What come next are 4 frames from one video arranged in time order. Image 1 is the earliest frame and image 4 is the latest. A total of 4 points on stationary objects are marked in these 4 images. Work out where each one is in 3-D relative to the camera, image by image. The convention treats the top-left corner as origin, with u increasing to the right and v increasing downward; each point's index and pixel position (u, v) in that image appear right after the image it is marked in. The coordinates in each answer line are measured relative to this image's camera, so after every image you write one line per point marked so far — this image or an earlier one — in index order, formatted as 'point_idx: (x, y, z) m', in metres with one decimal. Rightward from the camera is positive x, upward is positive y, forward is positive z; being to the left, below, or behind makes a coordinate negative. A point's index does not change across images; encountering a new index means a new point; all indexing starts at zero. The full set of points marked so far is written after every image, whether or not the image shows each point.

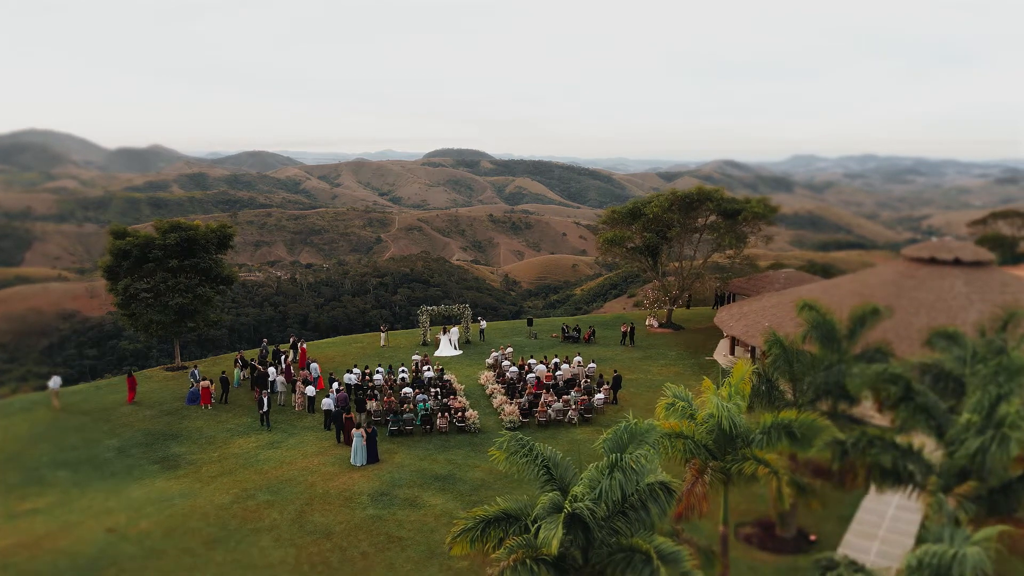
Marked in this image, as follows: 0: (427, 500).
0: (-2.5, -6.3, +16.7) m
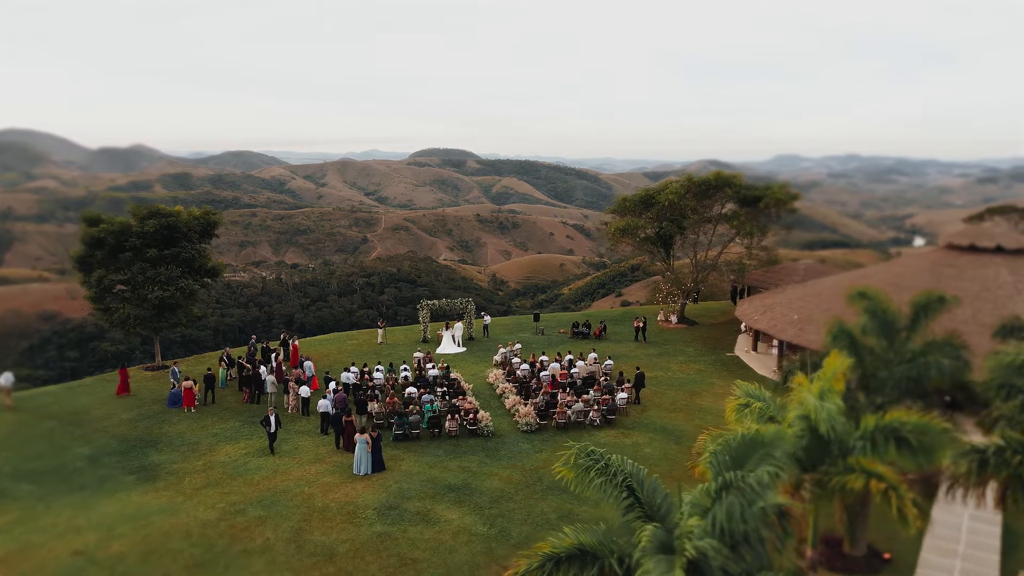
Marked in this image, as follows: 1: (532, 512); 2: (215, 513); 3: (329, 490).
0: (-1.8, -5.9, +14.8) m
1: (+0.5, -5.9, +14.8) m
2: (-8.1, -6.1, +15.4) m
3: (-5.3, -5.8, +16.3) m
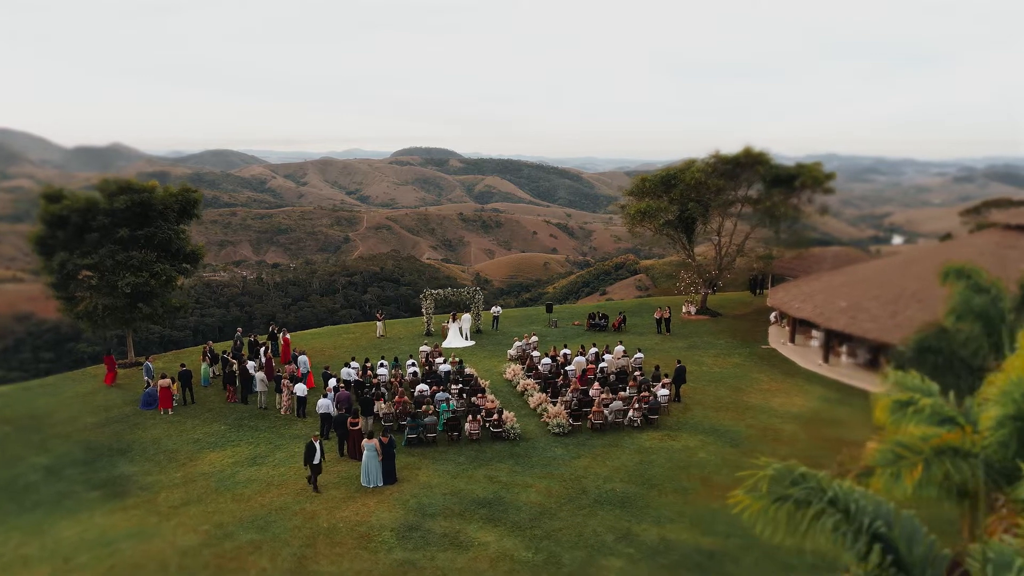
0: (-0.8, -5.4, +12.3) m
1: (+1.6, -5.4, +12.4) m
2: (-7.0, -5.6, +12.7) m
3: (-4.3, -5.3, +13.7) m
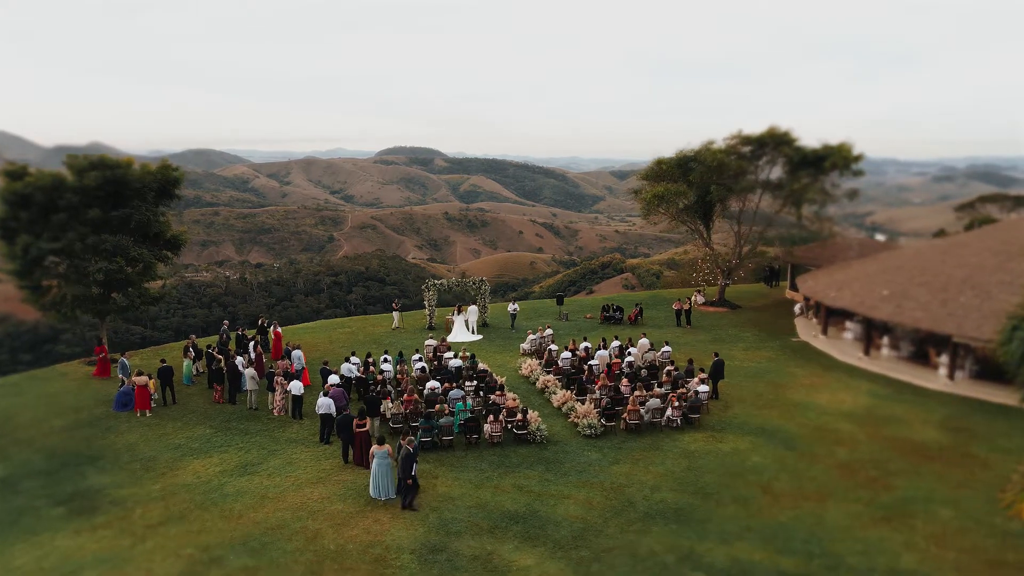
0: (0.0, -5.0, +10.4) m
1: (+2.4, -4.9, +10.6) m
2: (-6.3, -5.2, +10.7) m
3: (-3.5, -4.9, +11.7) m
